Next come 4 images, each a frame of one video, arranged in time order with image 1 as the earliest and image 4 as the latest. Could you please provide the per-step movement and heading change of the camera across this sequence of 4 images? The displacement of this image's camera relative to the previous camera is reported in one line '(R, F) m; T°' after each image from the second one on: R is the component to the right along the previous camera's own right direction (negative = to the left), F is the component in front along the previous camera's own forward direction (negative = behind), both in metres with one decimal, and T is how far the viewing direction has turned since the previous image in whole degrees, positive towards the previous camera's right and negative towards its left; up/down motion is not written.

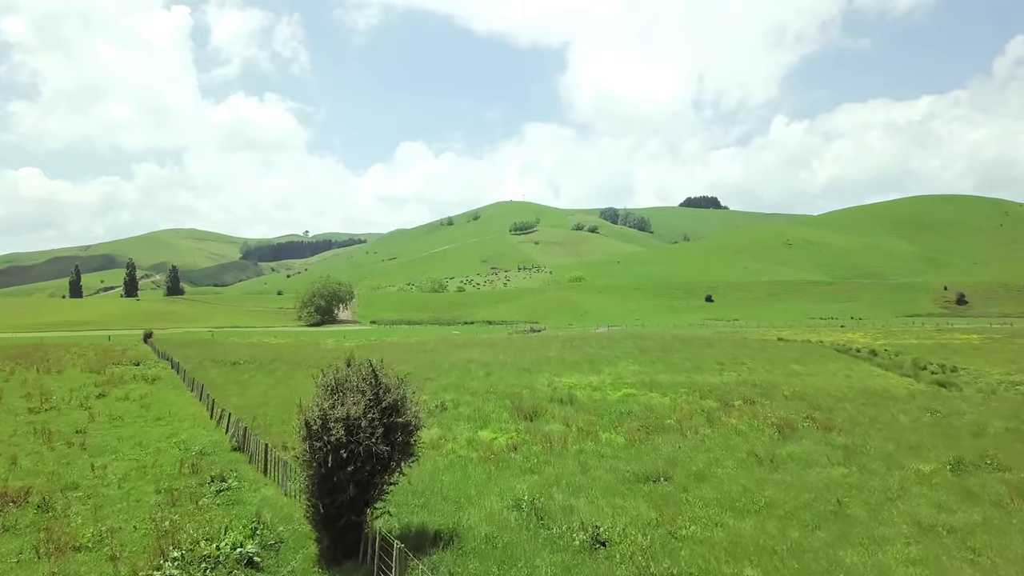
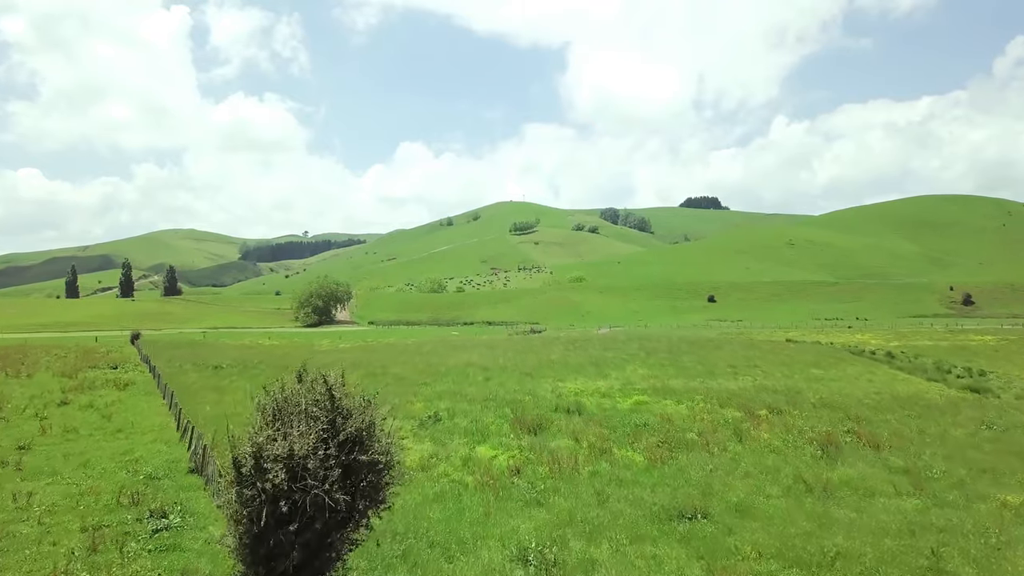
(-0.1, +2.8) m; 0°
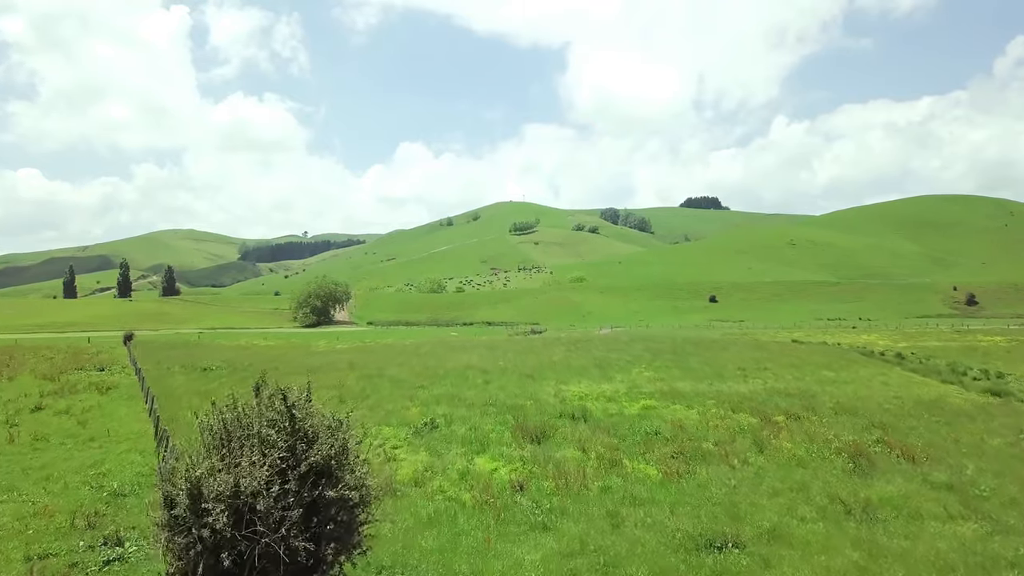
(-0.1, +1.6) m; 0°
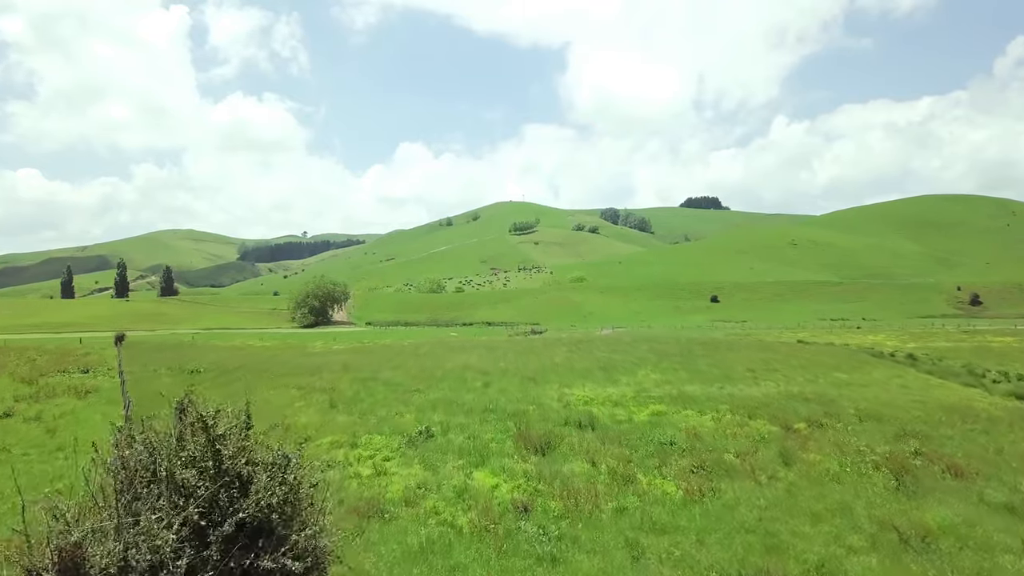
(-0.1, +1.8) m; 0°
